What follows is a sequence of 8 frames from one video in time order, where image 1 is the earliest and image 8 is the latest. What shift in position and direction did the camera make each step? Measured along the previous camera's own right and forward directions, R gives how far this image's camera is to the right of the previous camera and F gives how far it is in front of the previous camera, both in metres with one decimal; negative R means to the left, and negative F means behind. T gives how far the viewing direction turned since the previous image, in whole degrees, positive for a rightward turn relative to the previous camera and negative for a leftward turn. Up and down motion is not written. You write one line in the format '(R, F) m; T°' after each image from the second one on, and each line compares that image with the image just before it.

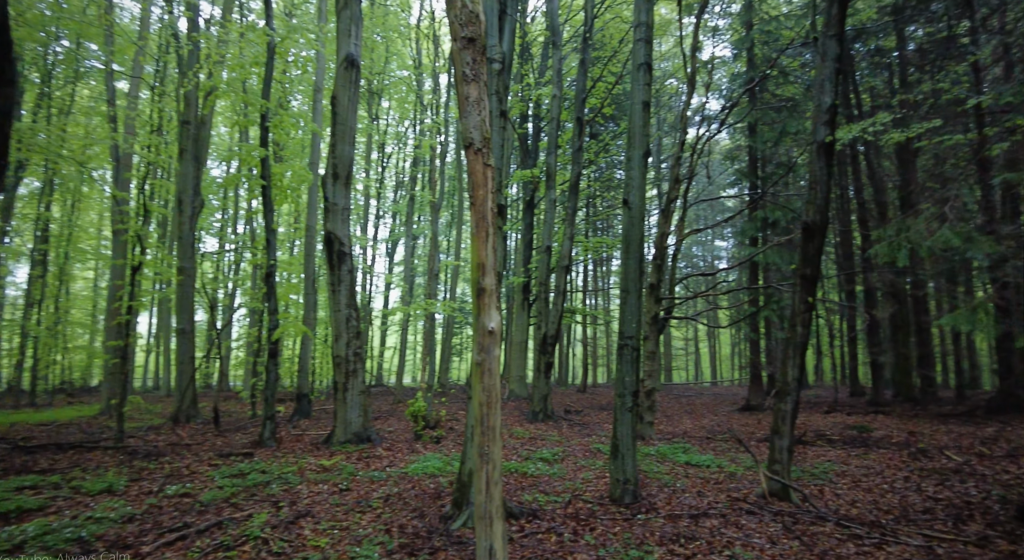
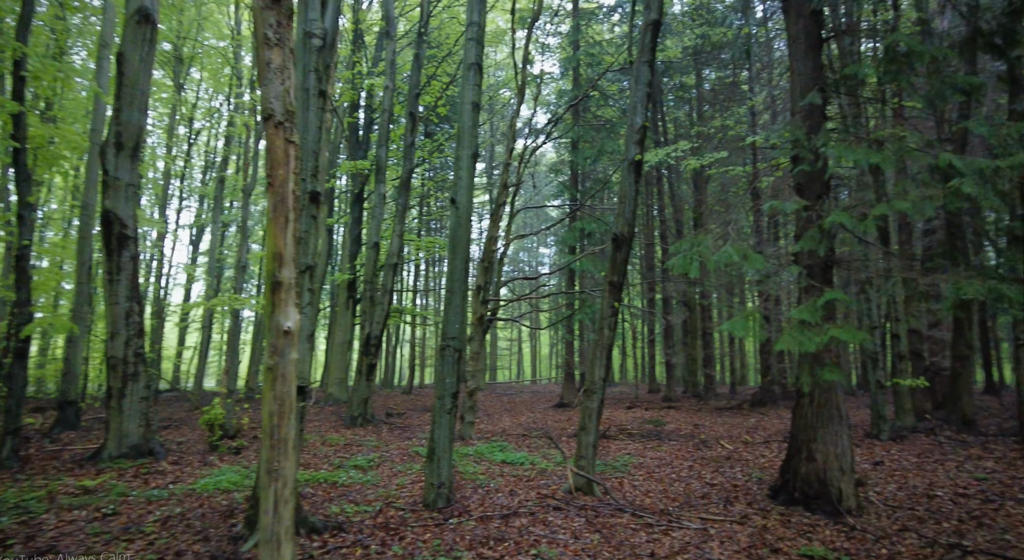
(+0.1, +0.2) m; +17°
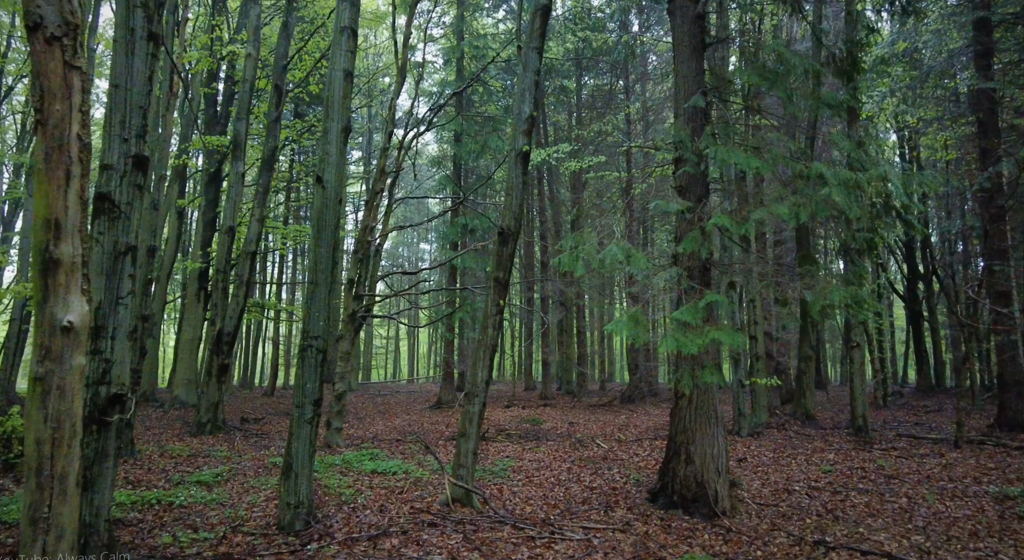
(0.0, +0.5) m; +12°
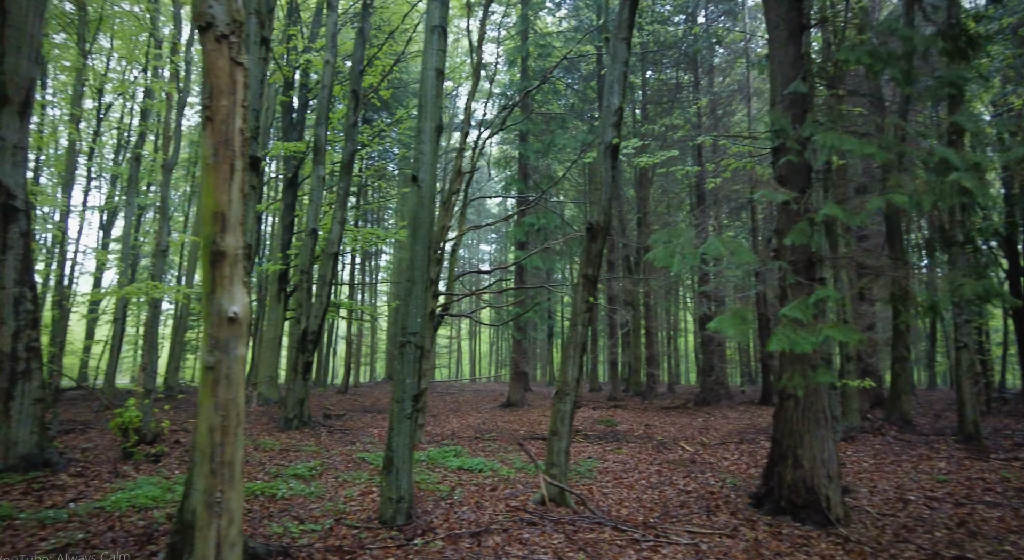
(-0.3, +0.1) m; -6°
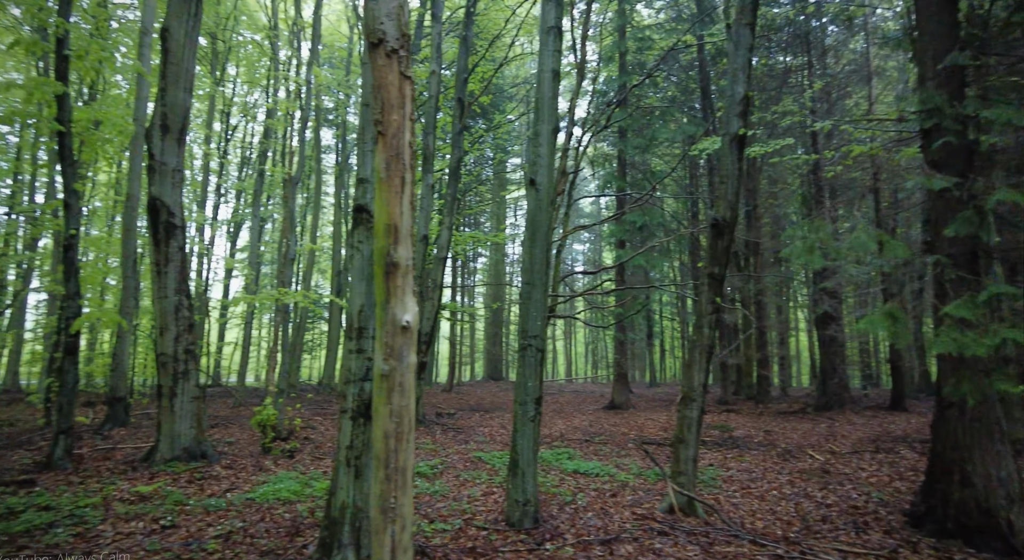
(-0.3, 0.0) m; -9°
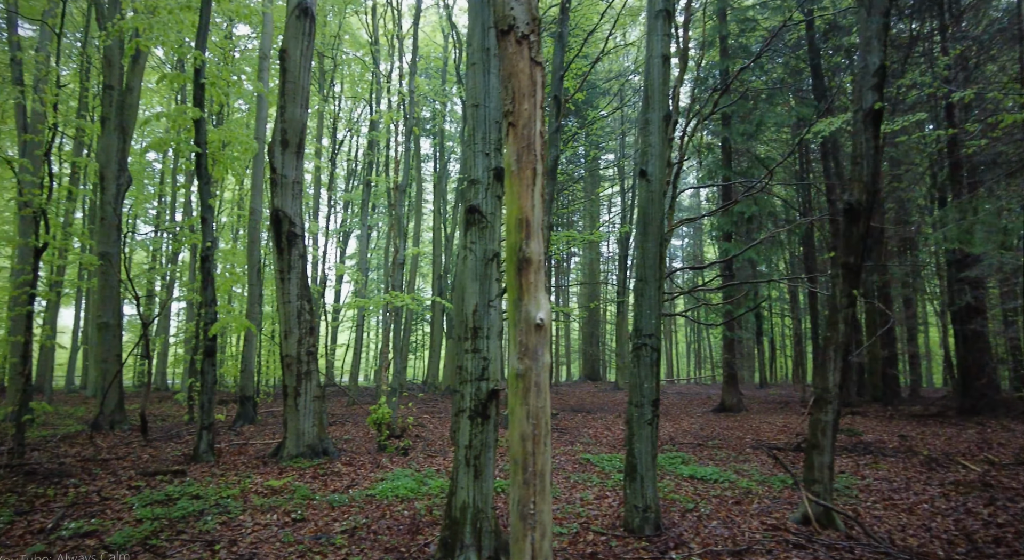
(-0.2, +0.1) m; -9°
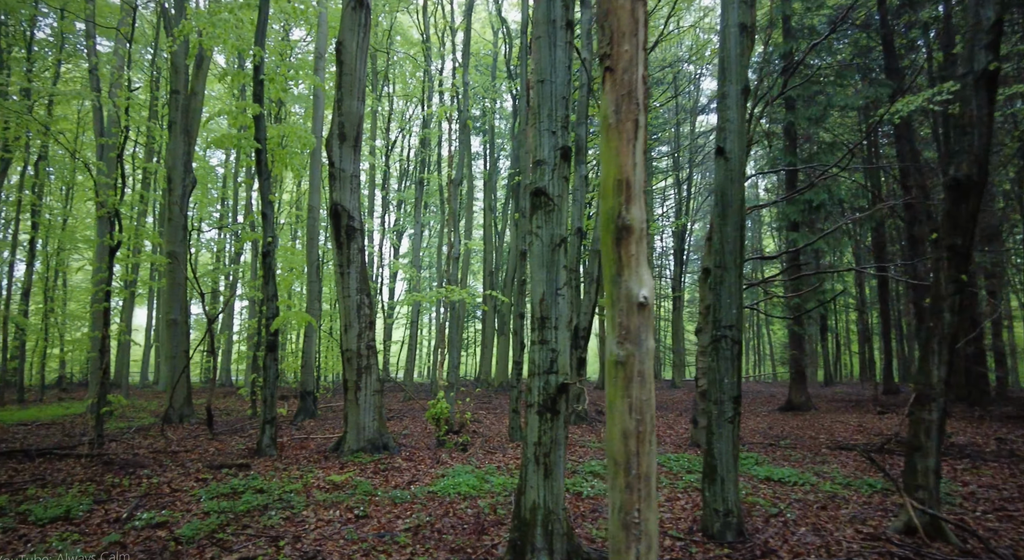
(-0.1, +0.3) m; -5°
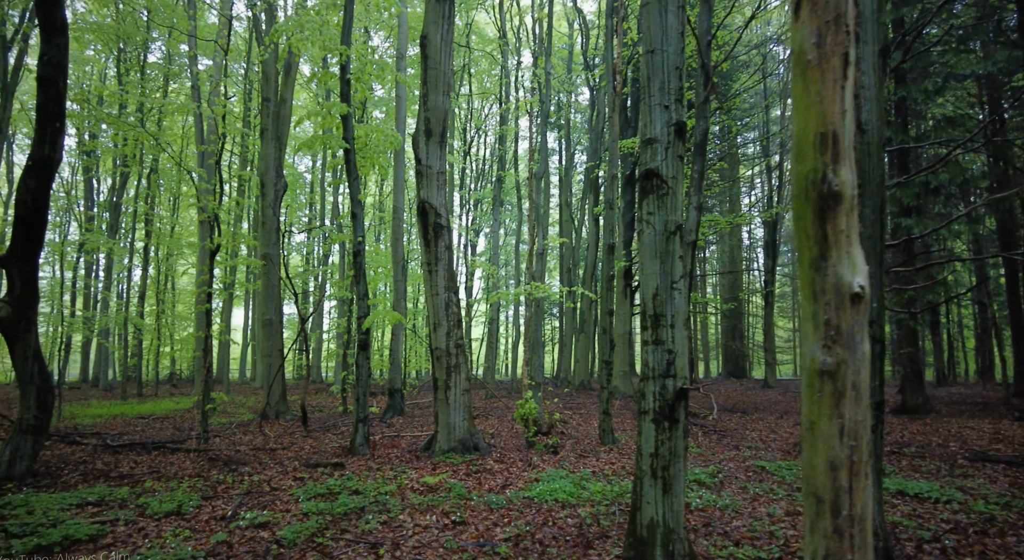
(-0.2, +0.3) m; -7°
